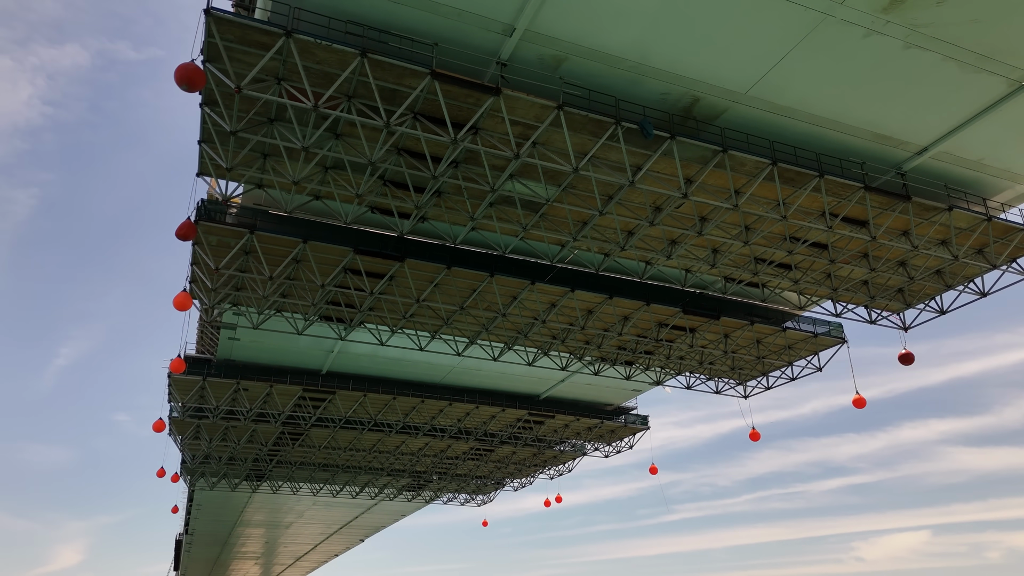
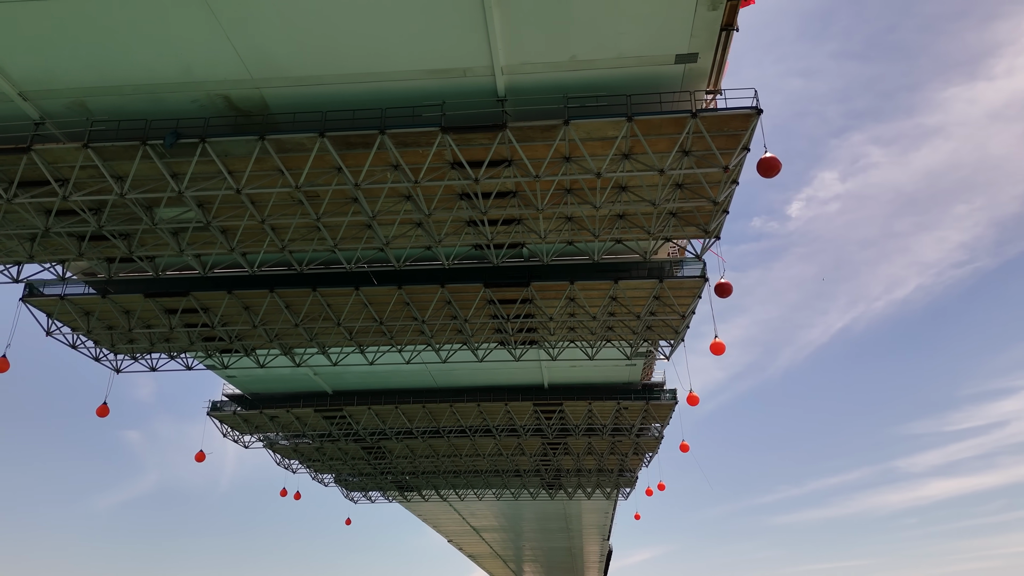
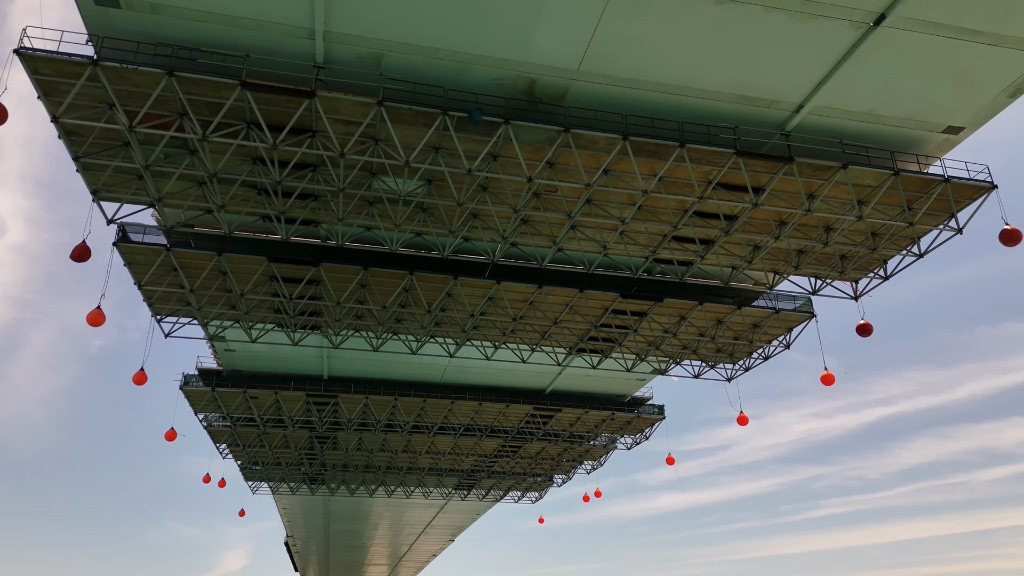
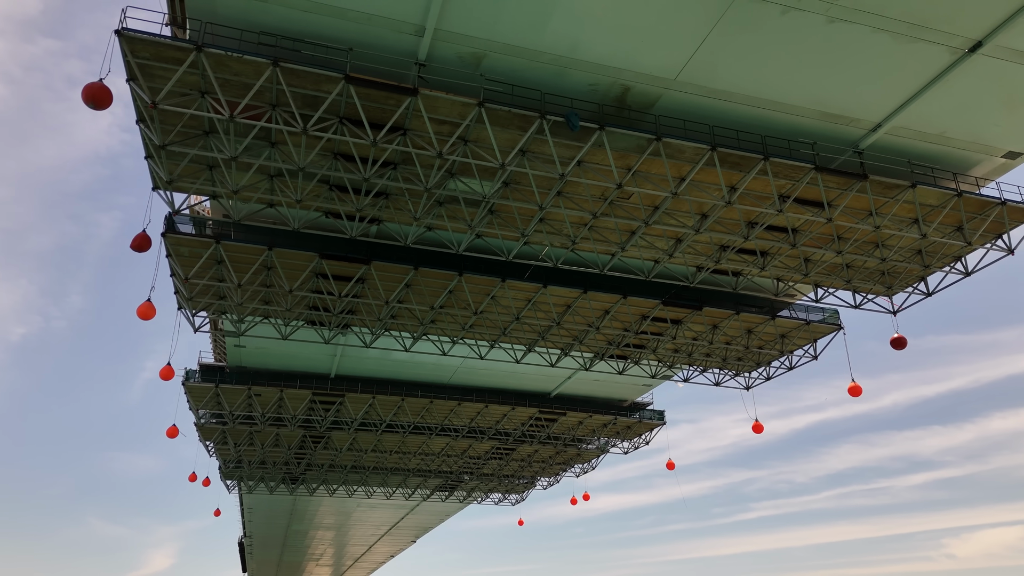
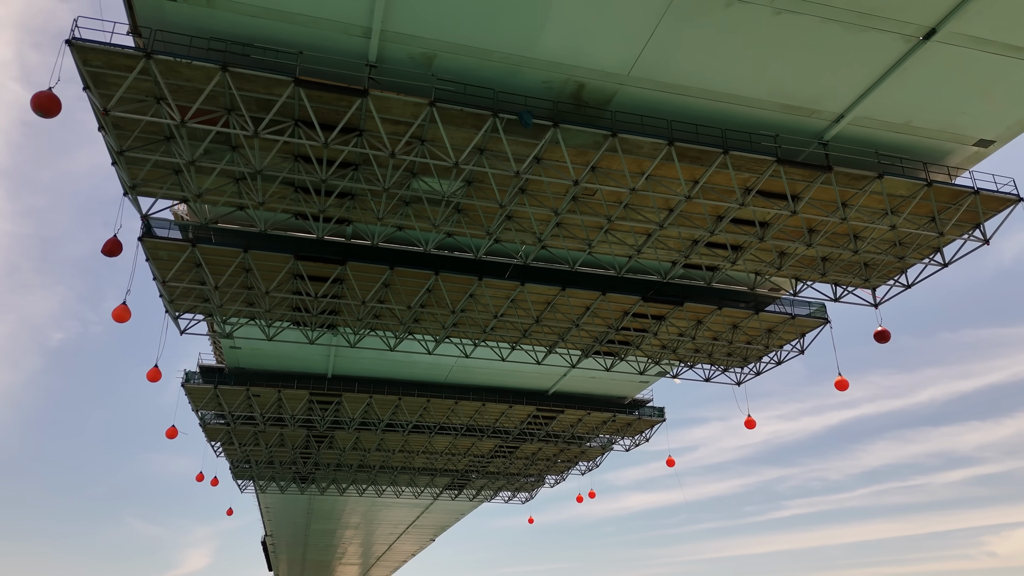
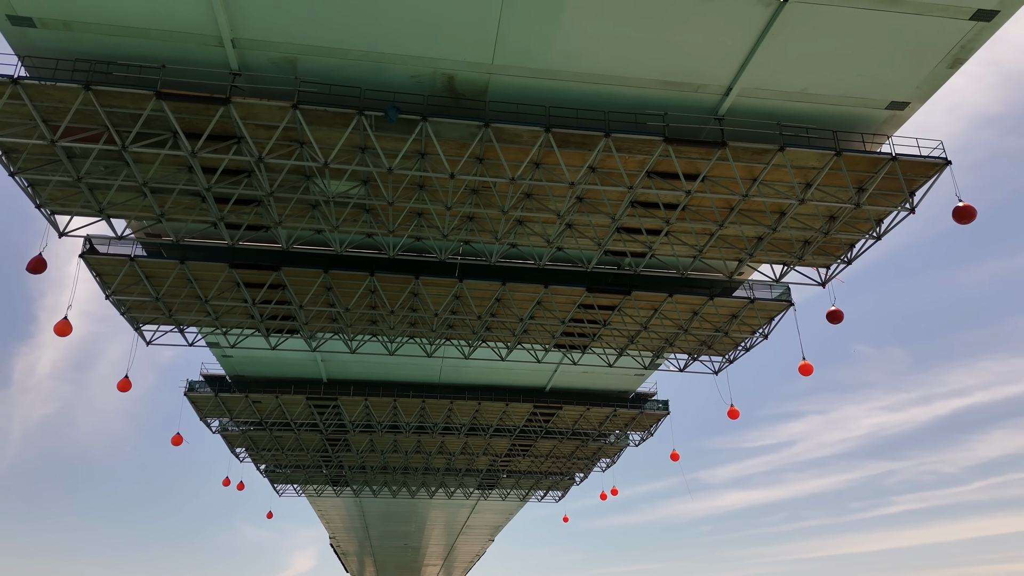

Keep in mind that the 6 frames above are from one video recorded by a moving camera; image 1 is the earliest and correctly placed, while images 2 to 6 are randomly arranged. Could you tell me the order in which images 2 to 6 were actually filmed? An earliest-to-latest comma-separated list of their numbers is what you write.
4, 5, 3, 6, 2
